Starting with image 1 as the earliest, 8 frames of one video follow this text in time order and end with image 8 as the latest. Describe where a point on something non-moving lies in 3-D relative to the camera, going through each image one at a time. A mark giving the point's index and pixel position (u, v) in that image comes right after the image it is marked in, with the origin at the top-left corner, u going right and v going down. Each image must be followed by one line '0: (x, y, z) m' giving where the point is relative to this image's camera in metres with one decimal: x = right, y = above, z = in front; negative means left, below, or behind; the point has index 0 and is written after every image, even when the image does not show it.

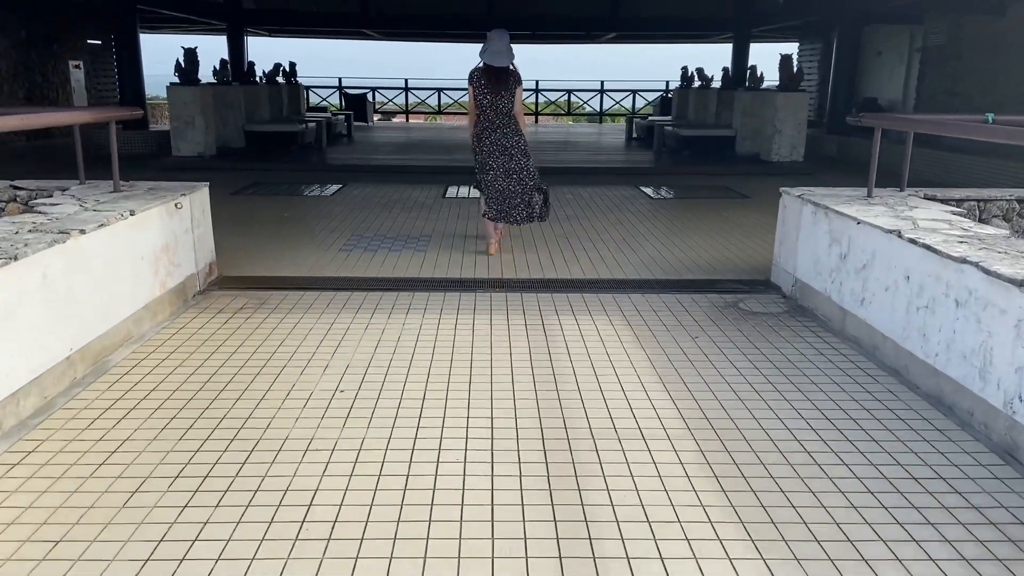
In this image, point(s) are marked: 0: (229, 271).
0: (-1.6, +0.1, +4.4) m
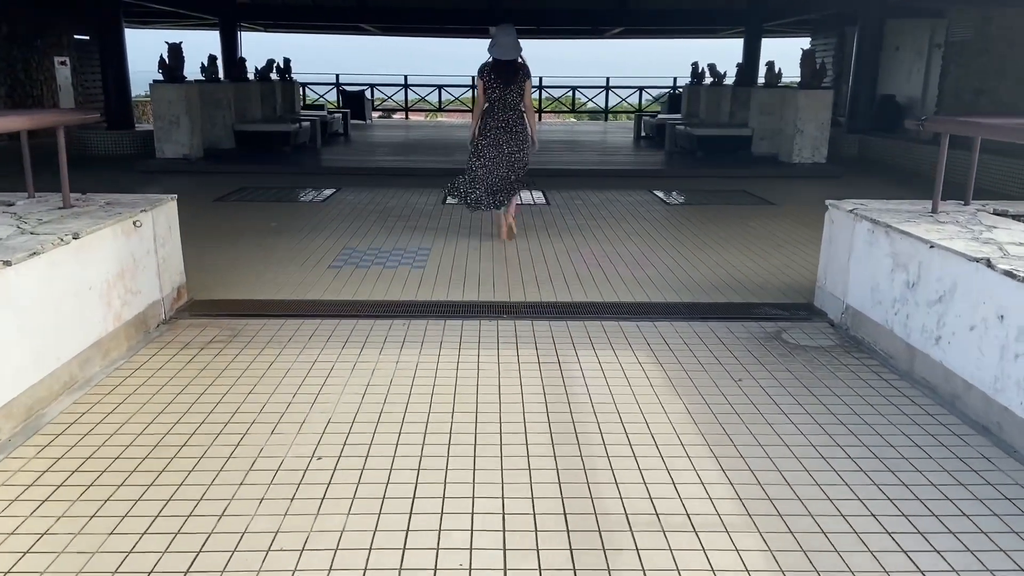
0: (-1.6, 0.0, +3.9) m
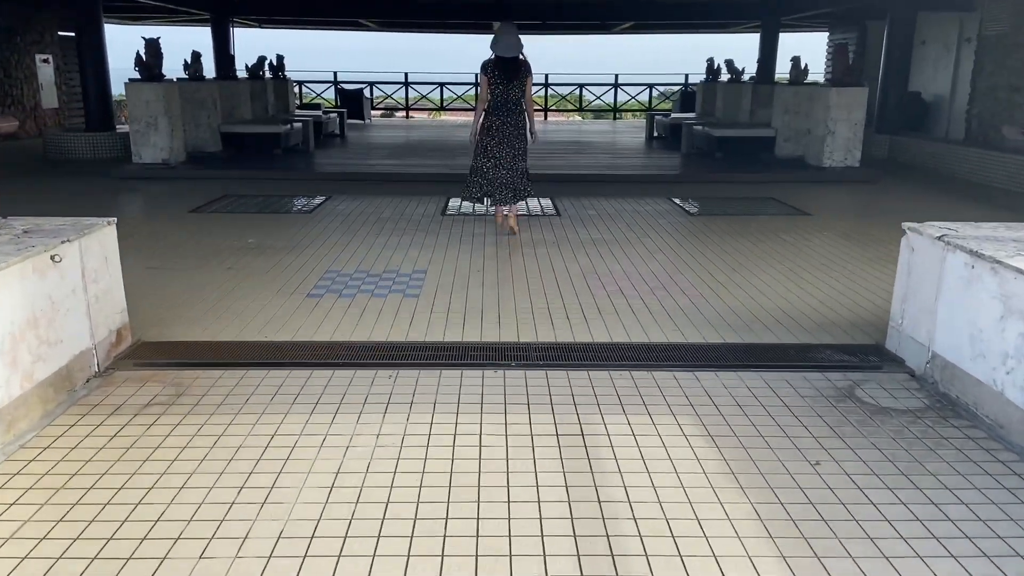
0: (-1.6, -0.2, +3.3) m
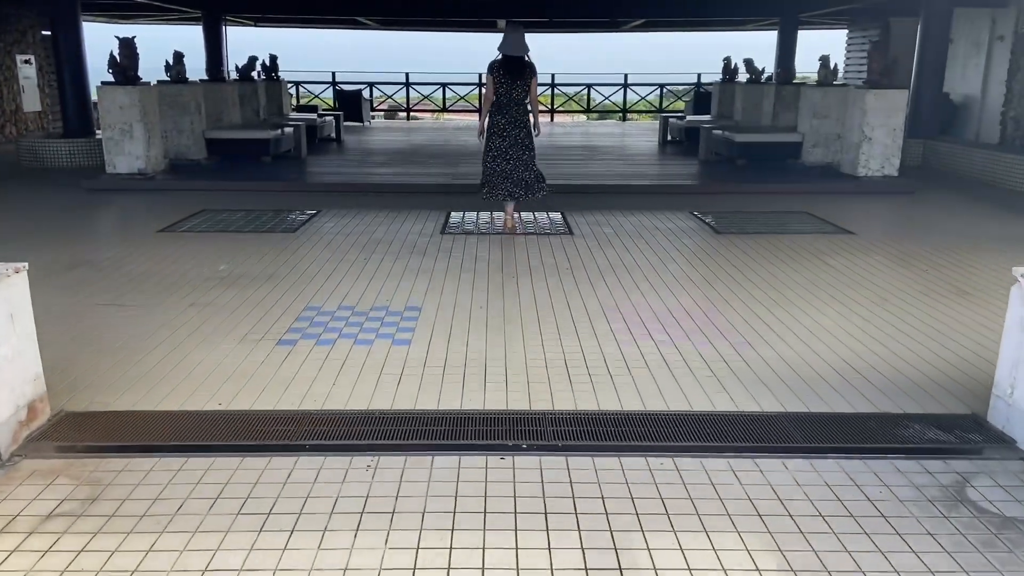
0: (-1.5, -0.4, +2.7) m
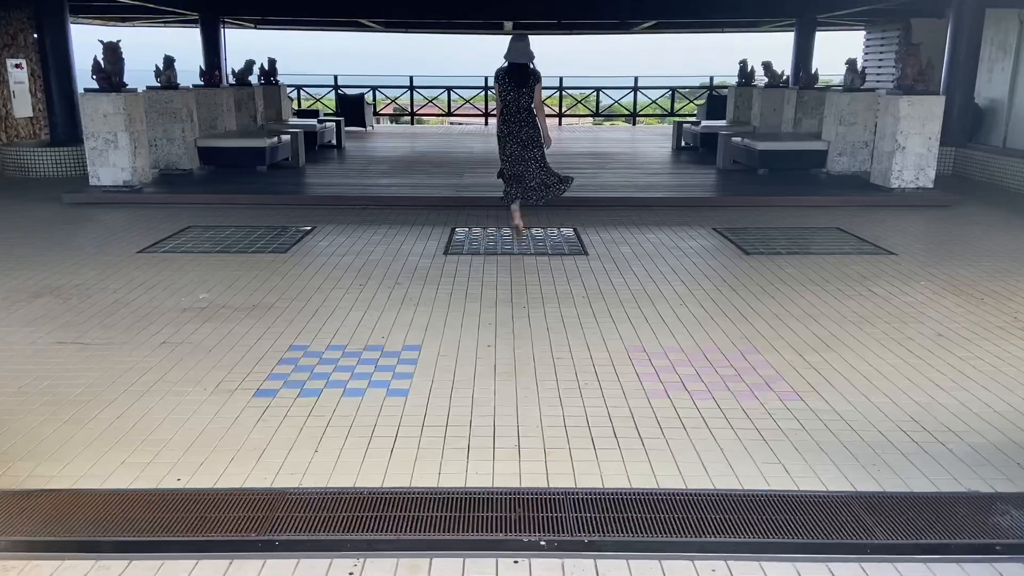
0: (-1.5, -0.6, +2.3) m
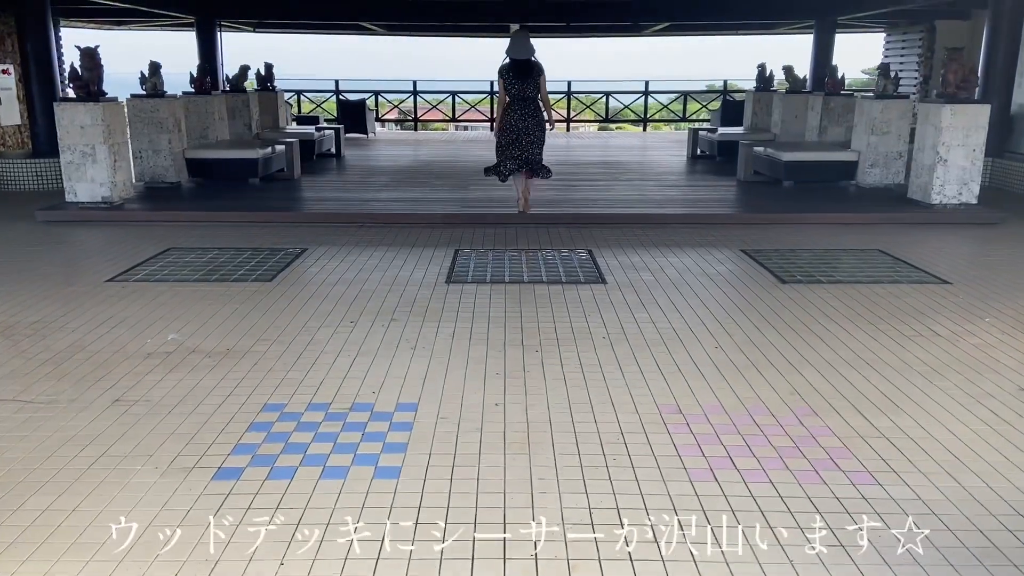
0: (-1.4, -0.7, +1.8) m
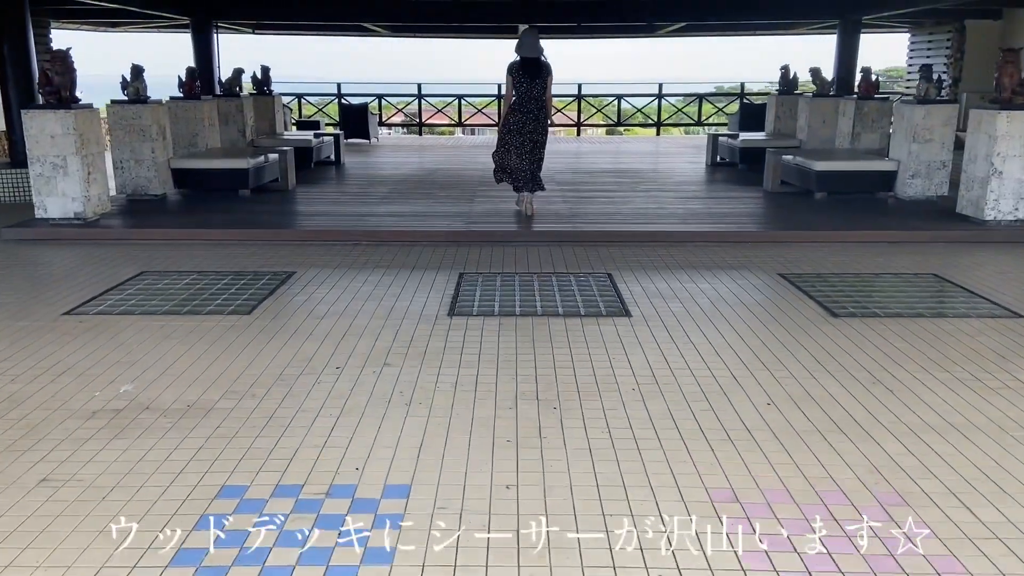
0: (-1.4, -0.9, +1.3) m
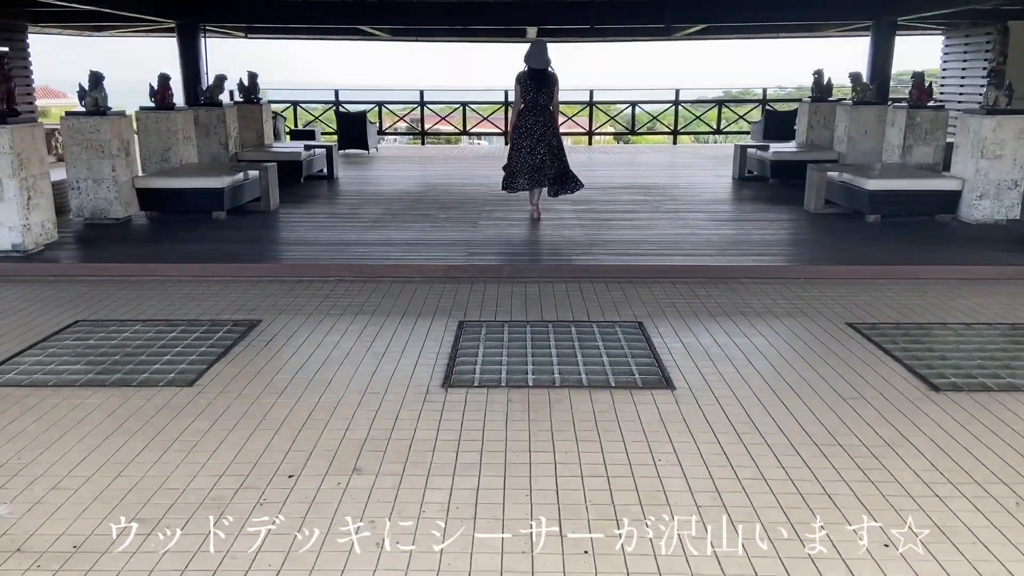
0: (-1.4, -1.1, +0.5) m
